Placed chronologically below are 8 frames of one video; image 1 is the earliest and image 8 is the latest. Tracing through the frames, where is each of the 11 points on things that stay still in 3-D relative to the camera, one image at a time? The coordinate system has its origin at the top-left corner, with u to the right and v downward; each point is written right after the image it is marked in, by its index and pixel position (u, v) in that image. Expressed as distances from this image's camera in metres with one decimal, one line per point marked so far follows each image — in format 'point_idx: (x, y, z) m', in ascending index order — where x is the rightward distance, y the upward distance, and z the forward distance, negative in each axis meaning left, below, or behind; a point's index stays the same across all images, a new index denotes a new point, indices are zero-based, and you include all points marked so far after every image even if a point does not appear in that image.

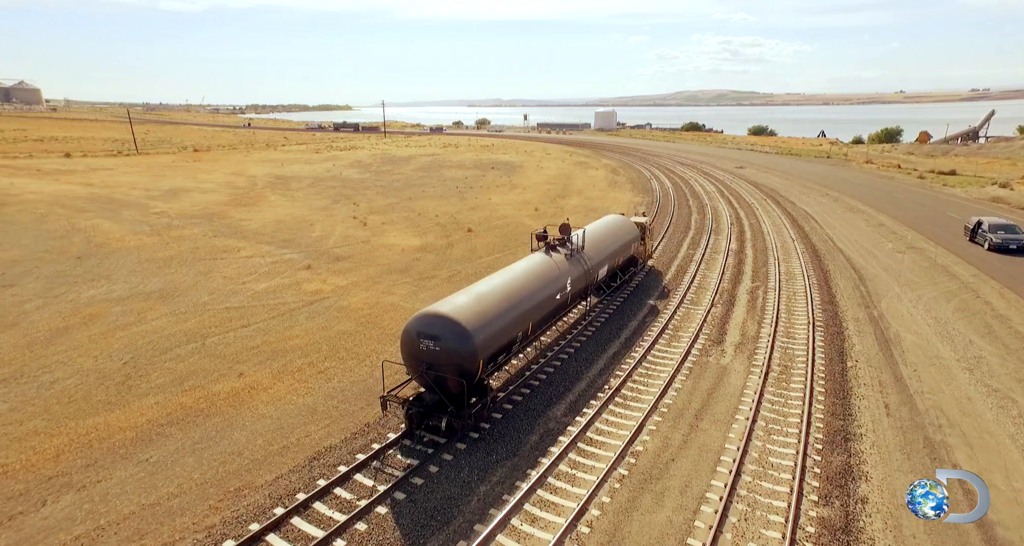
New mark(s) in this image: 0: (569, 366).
0: (+1.8, -3.0, +18.5) m
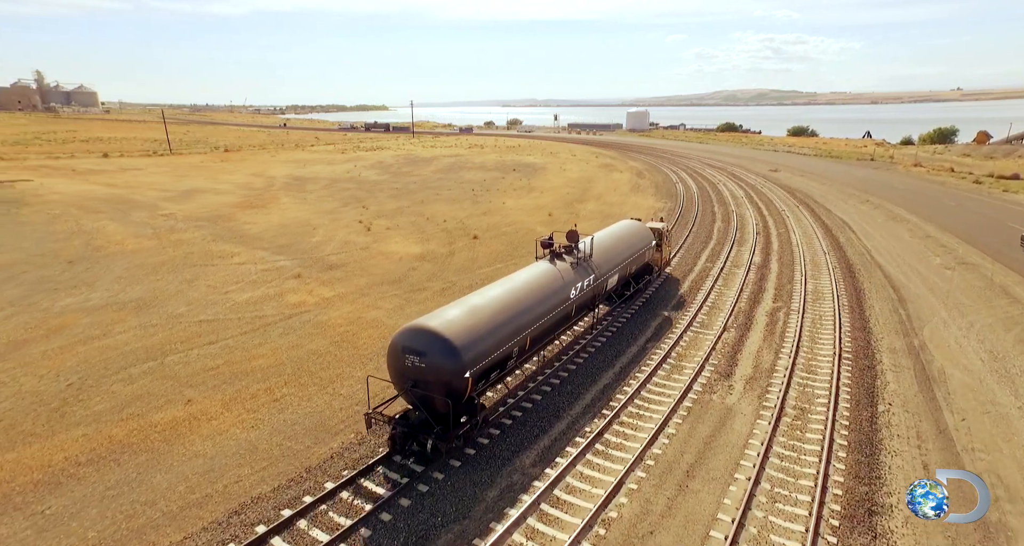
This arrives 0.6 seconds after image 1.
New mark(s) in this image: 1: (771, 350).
0: (+1.1, -3.6, +16.4) m
1: (+8.7, -2.7, +19.4) m
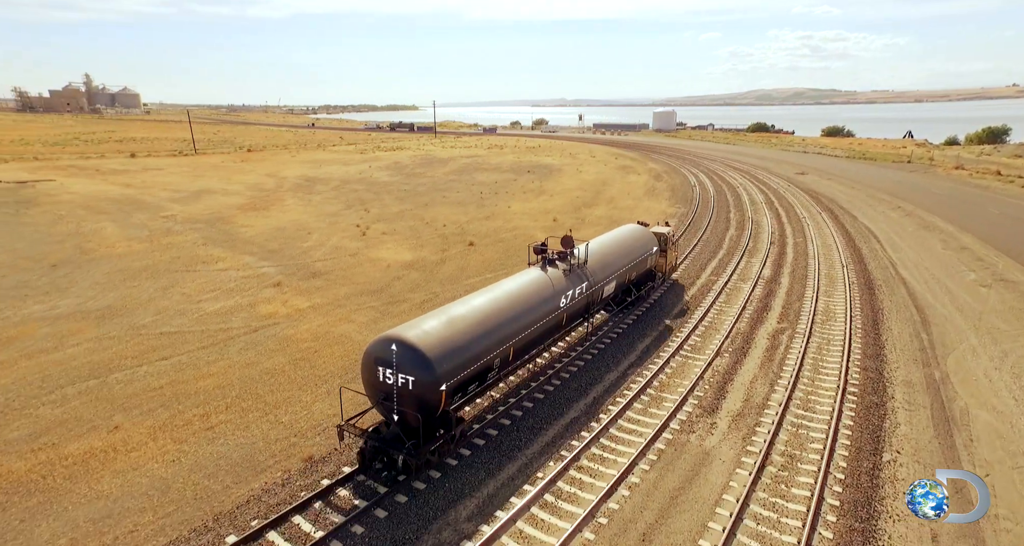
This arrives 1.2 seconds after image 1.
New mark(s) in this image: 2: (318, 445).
0: (-0.1, -4.2, +14.8) m
1: (+7.6, -3.3, +17.4) m
2: (-4.7, -4.2, +13.9) m
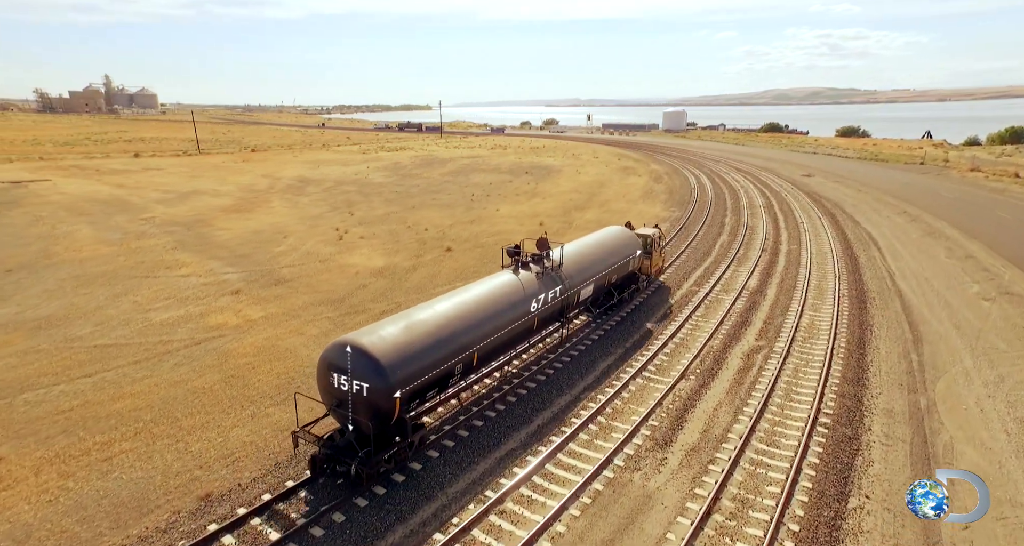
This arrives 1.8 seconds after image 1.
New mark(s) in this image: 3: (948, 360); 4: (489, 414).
0: (-1.8, -4.6, +13.4) m
1: (+6.0, -3.8, +15.8) m
2: (-6.5, -4.6, +12.6) m
3: (+14.6, -2.9, +19.2) m
4: (-0.6, -3.9, +15.8) m
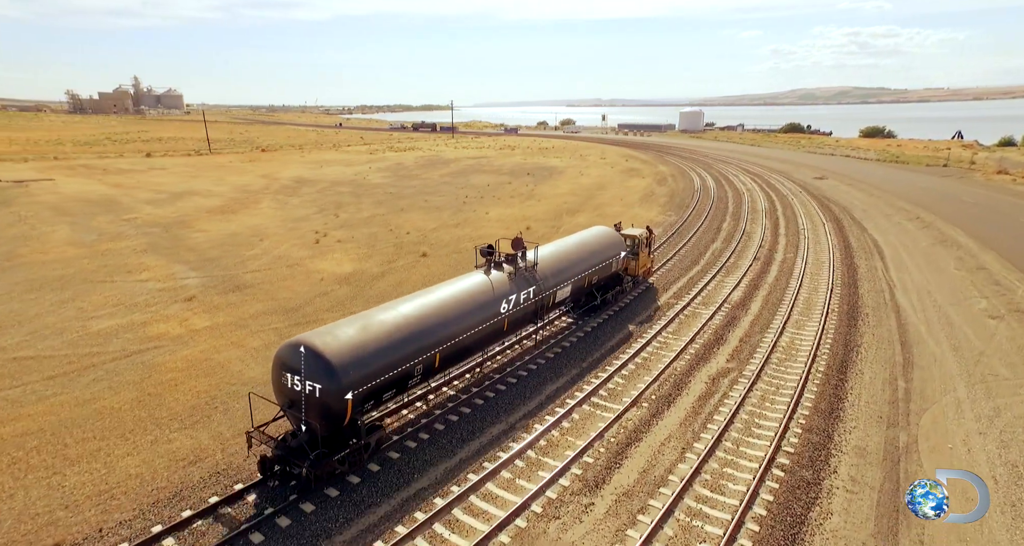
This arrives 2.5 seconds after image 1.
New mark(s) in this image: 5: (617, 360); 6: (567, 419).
0: (-3.8, -5.0, +11.9) m
1: (+4.0, -4.2, +14.1) m
2: (-8.5, -4.9, +11.3) m
3: (+12.8, -3.5, +17.2) m
4: (-2.6, -4.3, +14.3) m
5: (+3.6, -2.9, +19.3) m
6: (+1.5, -3.9, +15.4) m
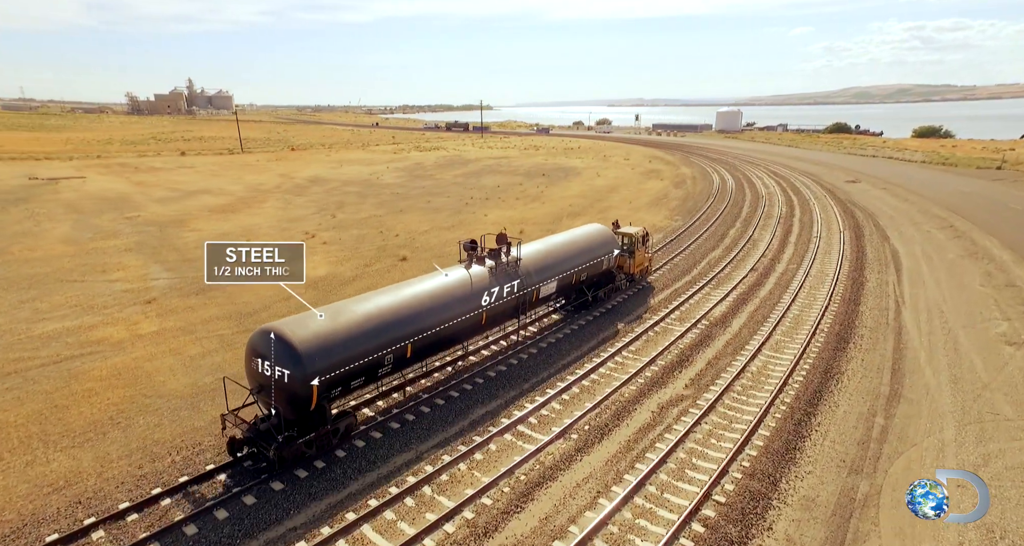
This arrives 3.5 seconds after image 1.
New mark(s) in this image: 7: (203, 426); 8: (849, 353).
0: (-6.2, -5.3, +10.8) m
1: (+1.8, -4.7, +12.4) m
2: (-10.9, -5.1, +10.5) m
3: (+10.7, -4.0, +14.9) m
4: (-4.8, -4.6, +13.0) m
5: (+1.7, -3.3, +17.6) m
6: (-0.6, -4.3, +13.9) m
7: (-7.8, -3.9, +14.6) m
8: (+11.9, -2.6, +19.7) m
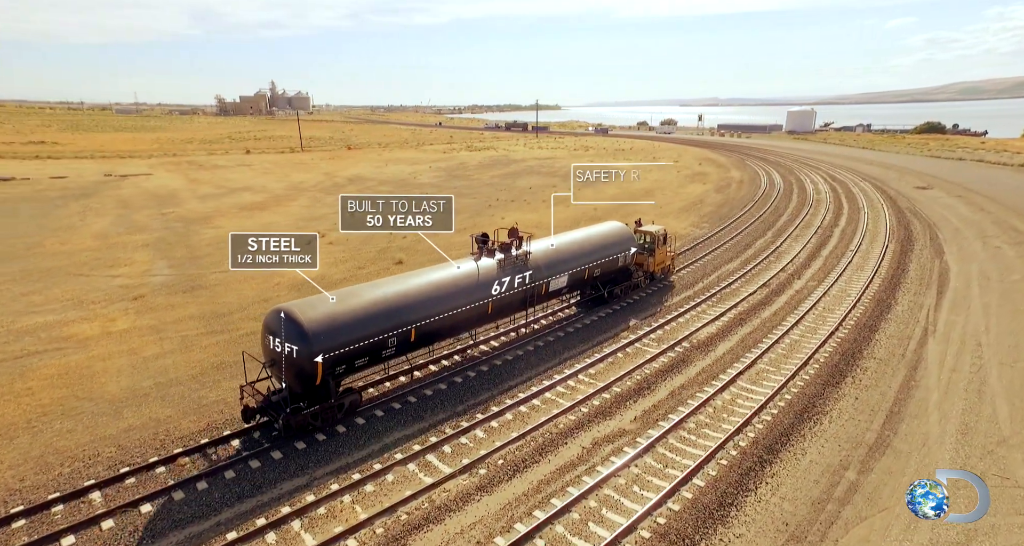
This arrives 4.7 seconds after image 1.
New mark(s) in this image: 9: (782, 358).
0: (-8.8, -5.4, +10.3) m
1: (-0.7, -5.1, +11.0) m
2: (-13.5, -5.1, +10.5) m
3: (+8.5, -4.7, +12.5) m
4: (-7.2, -4.8, +12.4) m
5: (-0.2, -3.7, +16.2) m
6: (-2.9, -4.6, +12.8) m
7: (-9.9, -4.0, +14.2) m
8: (+10.2, -3.3, +17.1) m
9: (+8.8, -2.7, +18.6) m
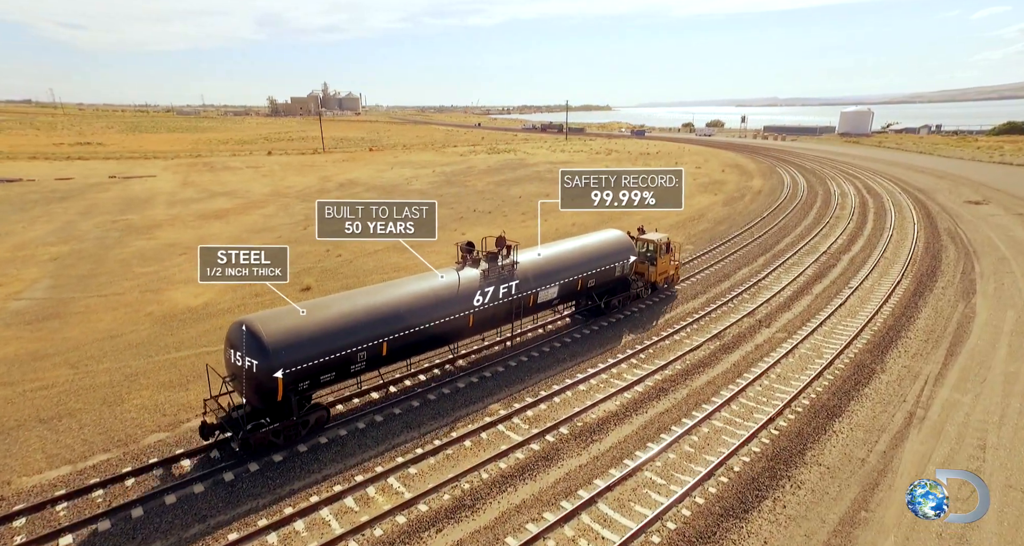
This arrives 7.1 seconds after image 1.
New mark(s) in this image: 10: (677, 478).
0: (-14.3, -6.6, +6.6) m
1: (-6.1, -6.5, +6.6) m
2: (-18.9, -6.3, +7.2) m
3: (+3.2, -6.3, +7.4) m
4: (-12.4, -6.0, +8.5) m
5: (-5.1, -5.1, +11.8) m
6: (-8.1, -6.0, +8.6) m
7: (-15.0, -5.2, +10.6) m
8: (+5.4, -4.9, +11.9) m
9: (+4.1, -4.4, +13.5) m
10: (+4.4, -4.4, +13.4) m
